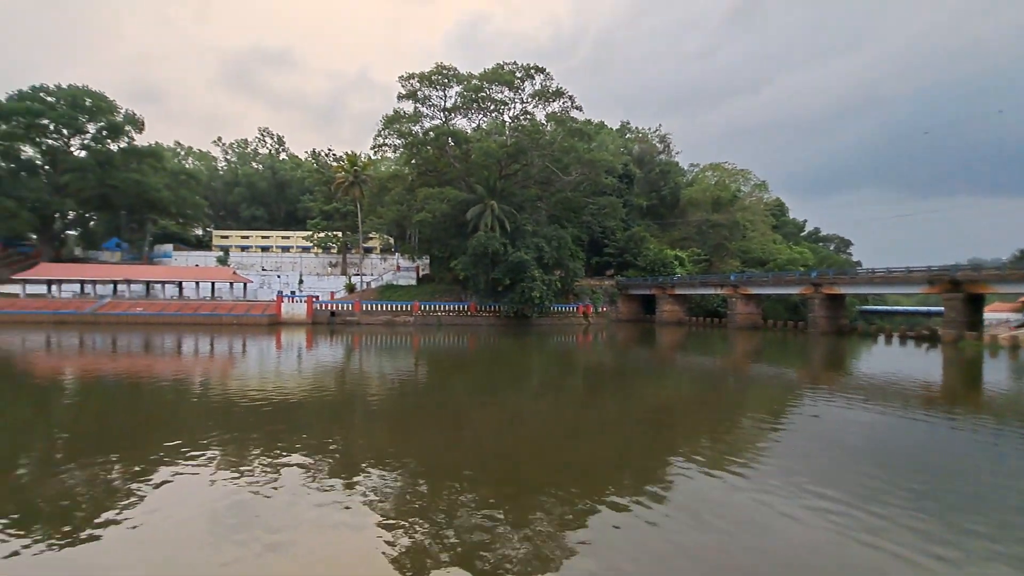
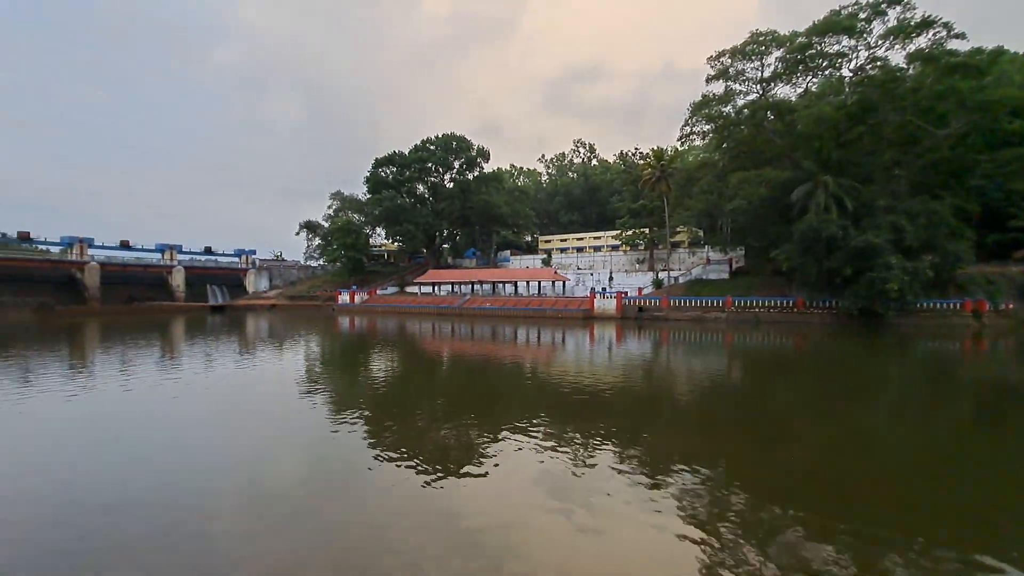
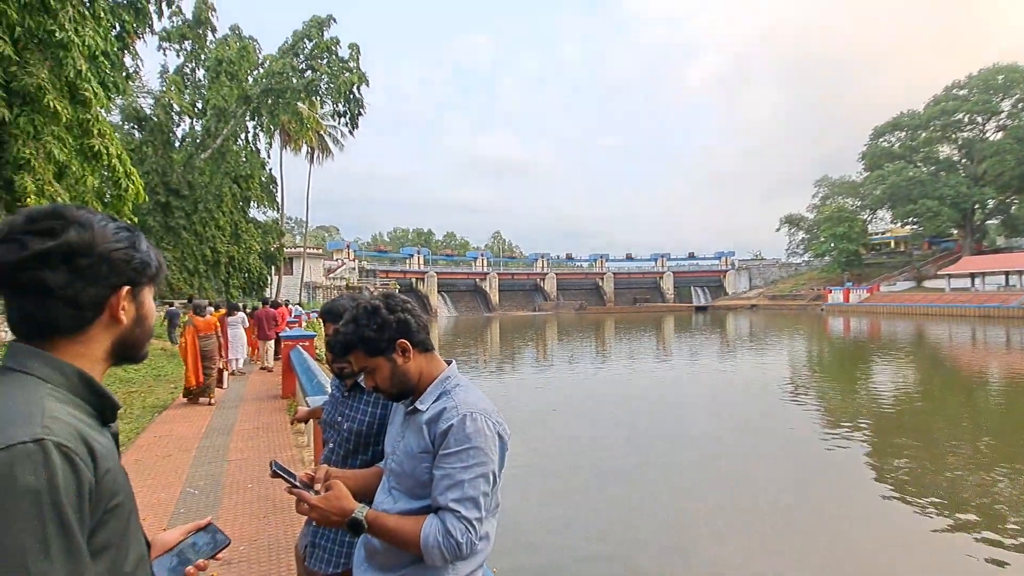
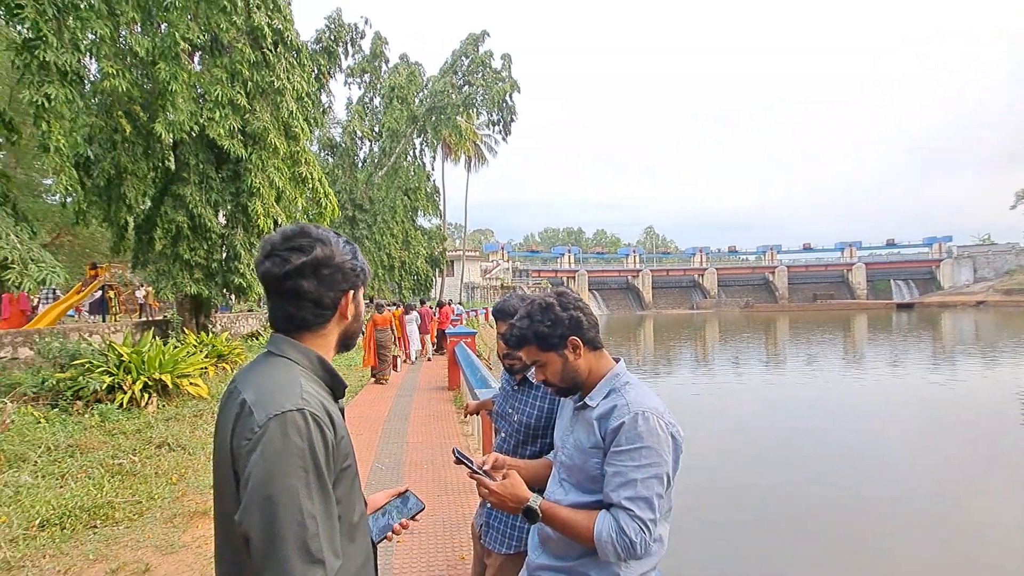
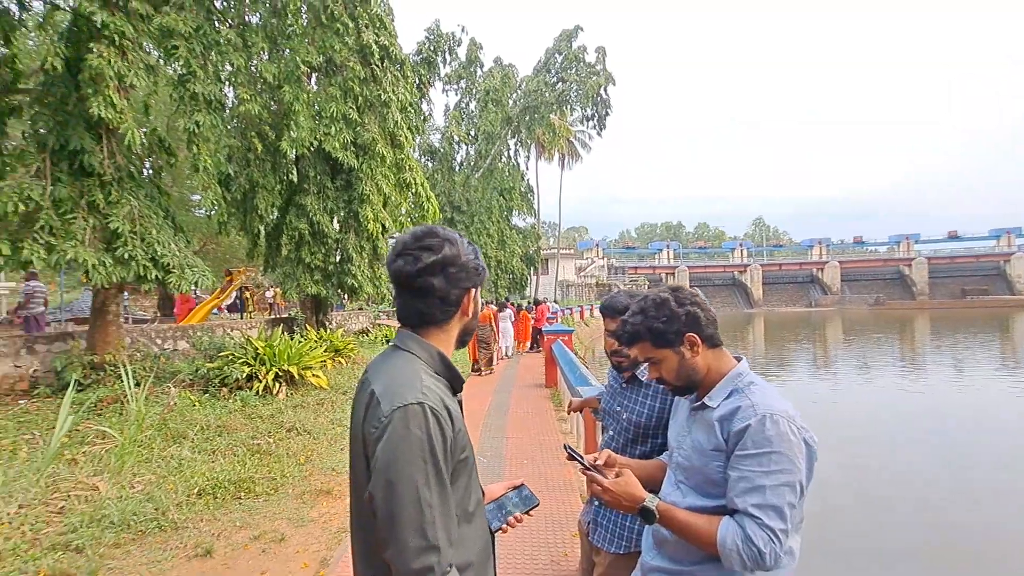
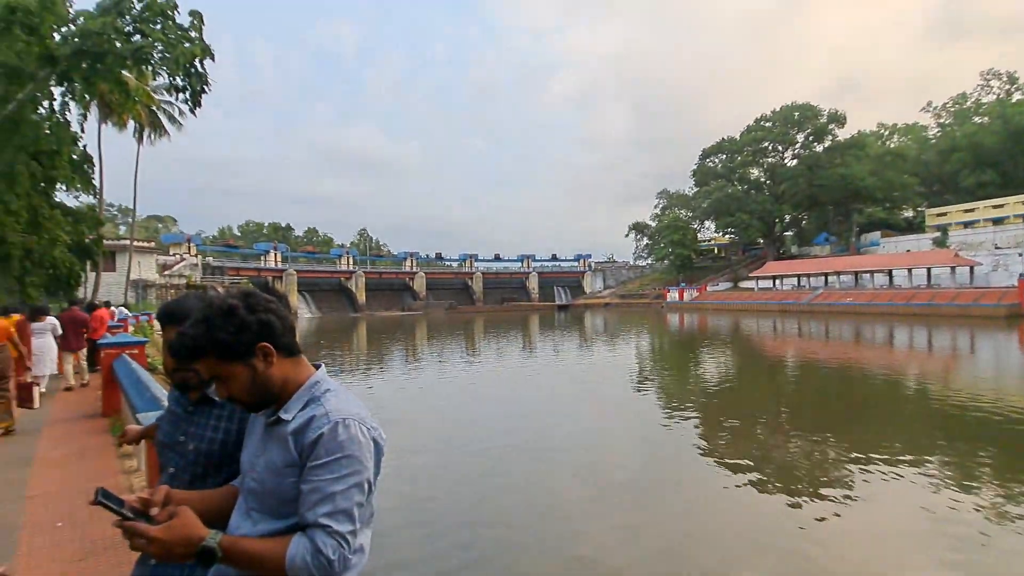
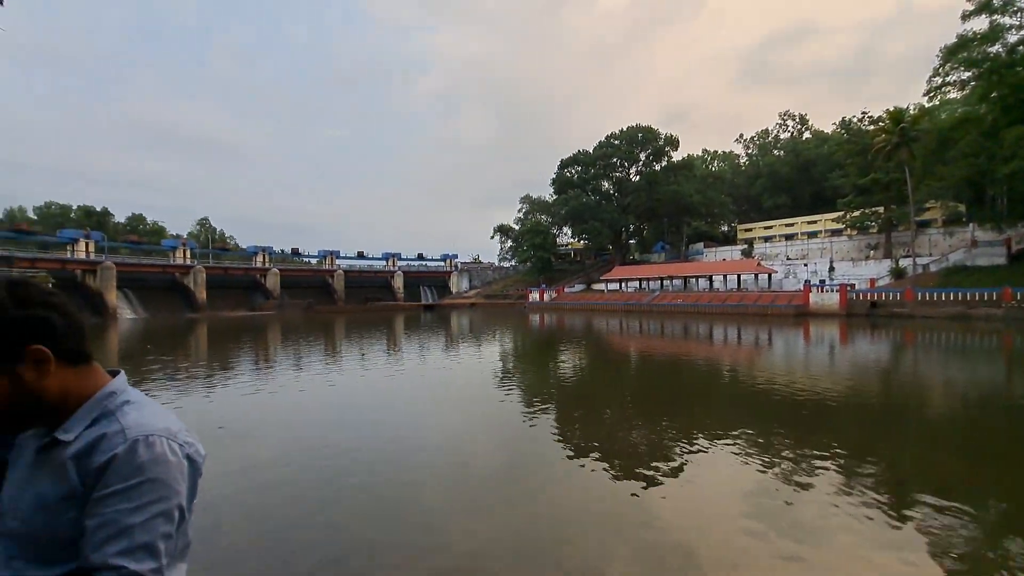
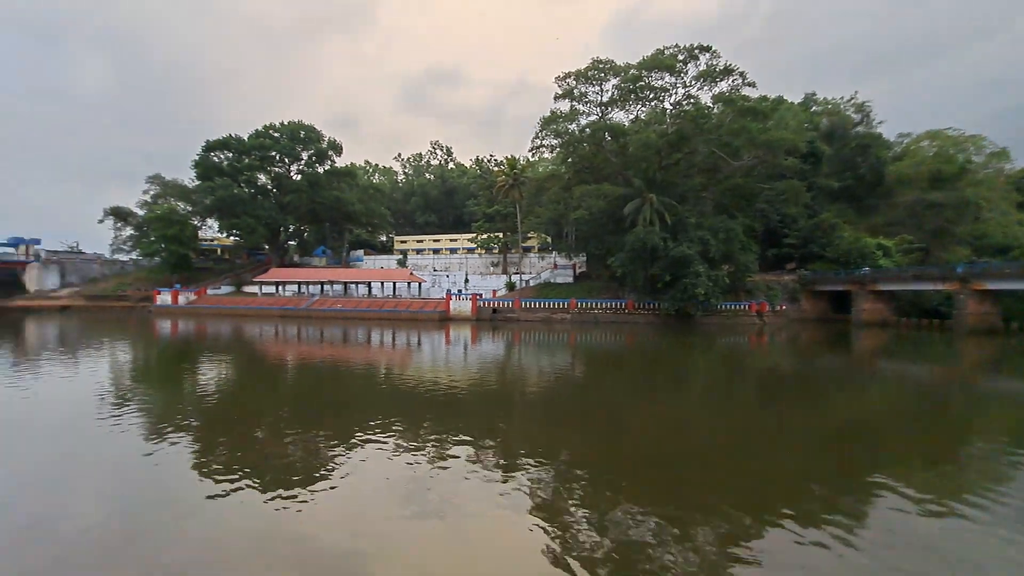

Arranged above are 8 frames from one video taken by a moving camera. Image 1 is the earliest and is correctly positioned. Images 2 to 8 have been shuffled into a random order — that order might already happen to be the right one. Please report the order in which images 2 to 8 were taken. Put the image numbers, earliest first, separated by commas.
8, 2, 7, 6, 3, 4, 5
